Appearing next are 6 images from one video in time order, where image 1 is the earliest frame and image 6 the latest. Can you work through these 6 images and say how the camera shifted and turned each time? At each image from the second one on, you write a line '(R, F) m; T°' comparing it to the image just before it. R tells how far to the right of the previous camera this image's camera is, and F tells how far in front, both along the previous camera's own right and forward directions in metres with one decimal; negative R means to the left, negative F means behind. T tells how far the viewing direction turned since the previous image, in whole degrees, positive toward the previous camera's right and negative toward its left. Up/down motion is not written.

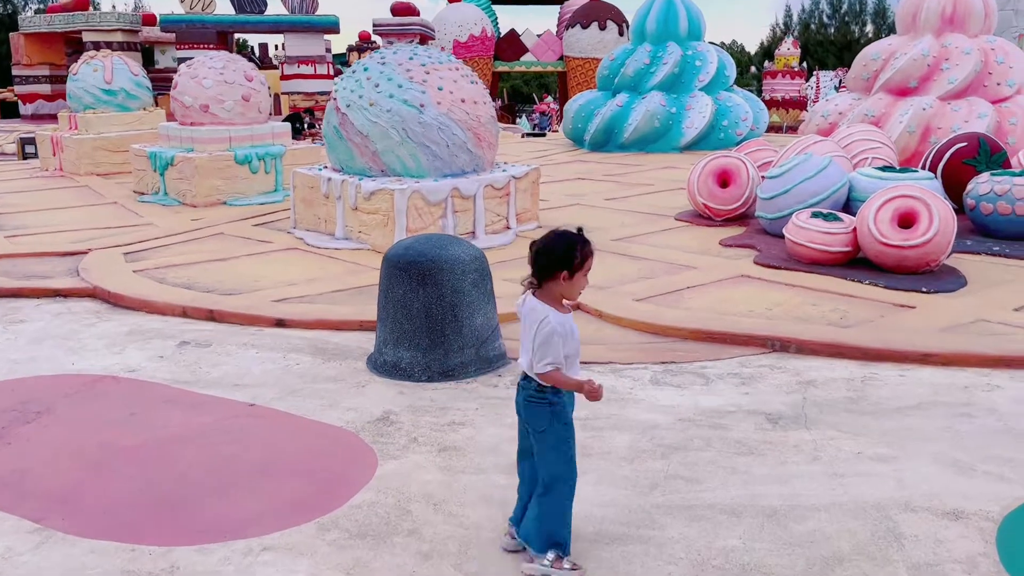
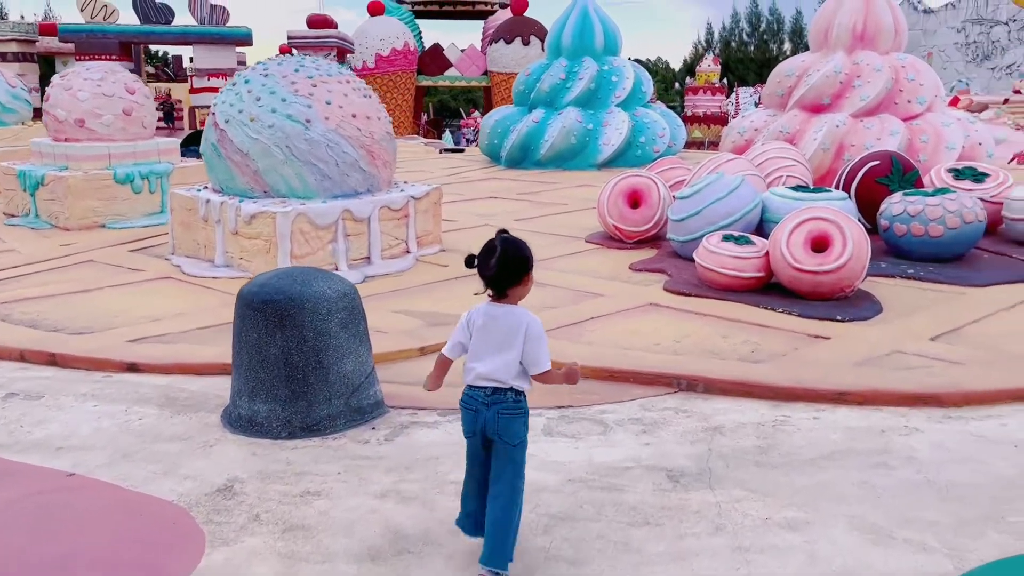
(+0.2, +0.4) m; +5°
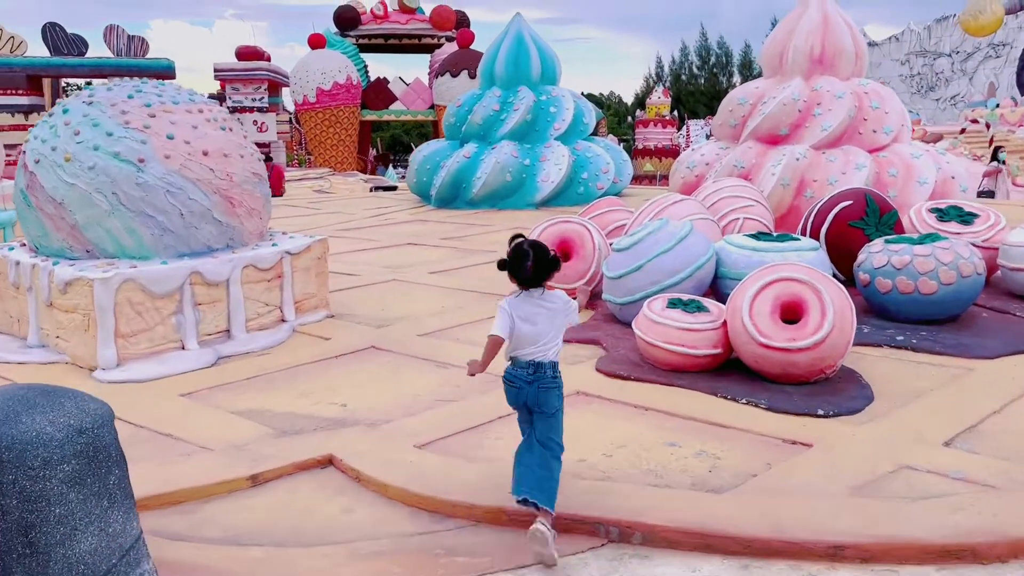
(+0.3, +1.1) m; +3°
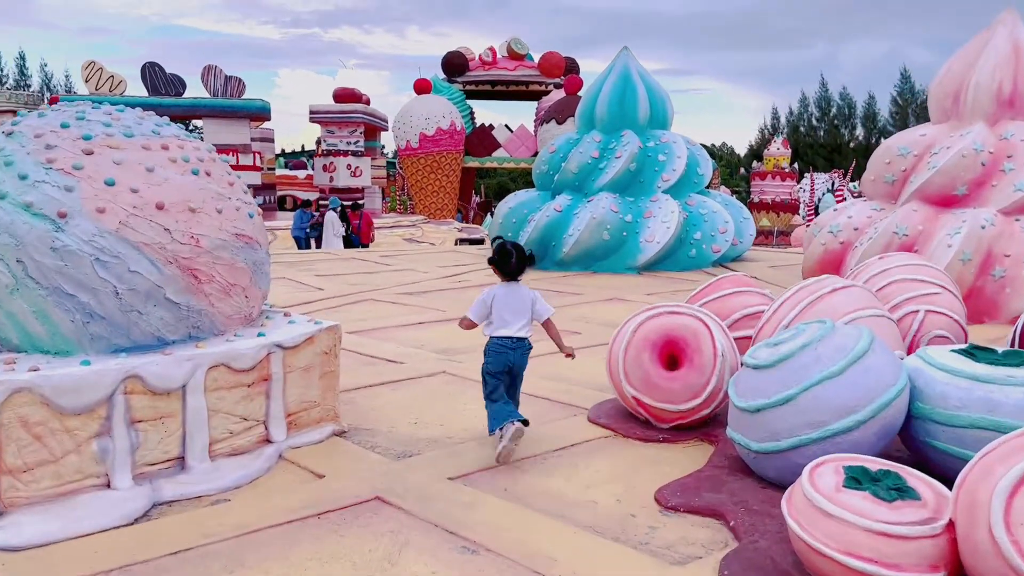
(+0.1, +1.5) m; -7°
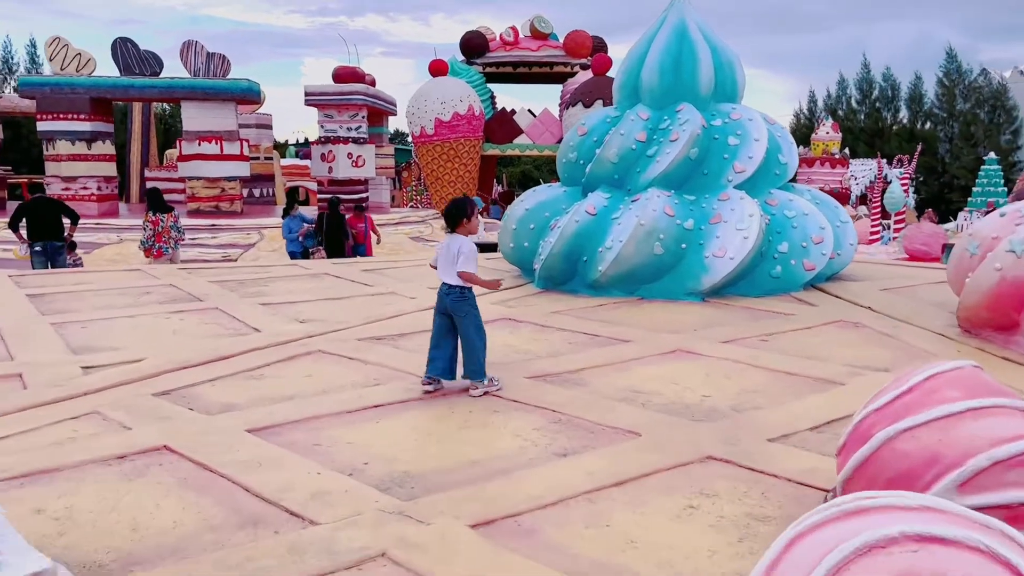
(+0.1, +2.2) m; -2°
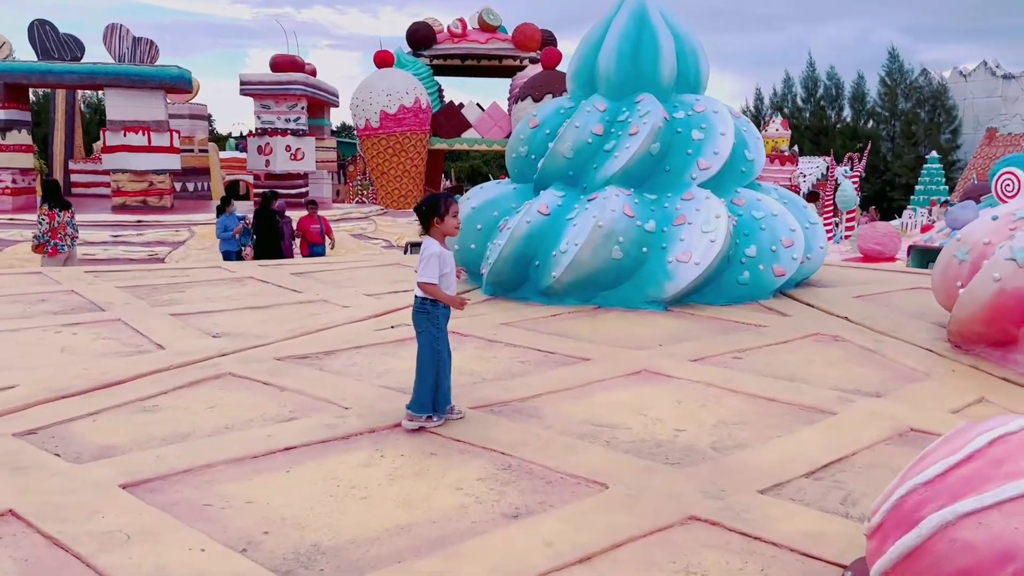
(0.0, +0.6) m; +3°
